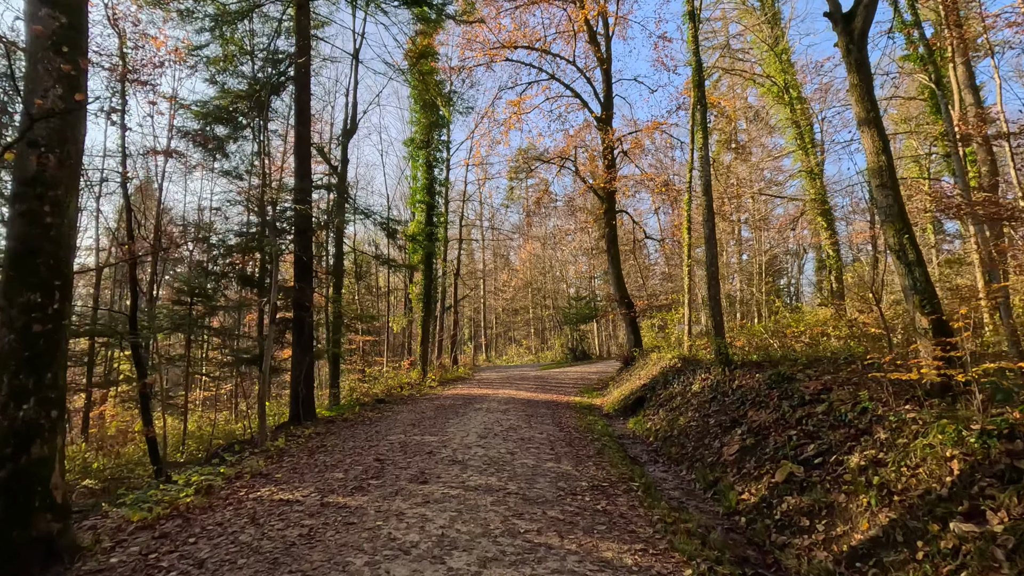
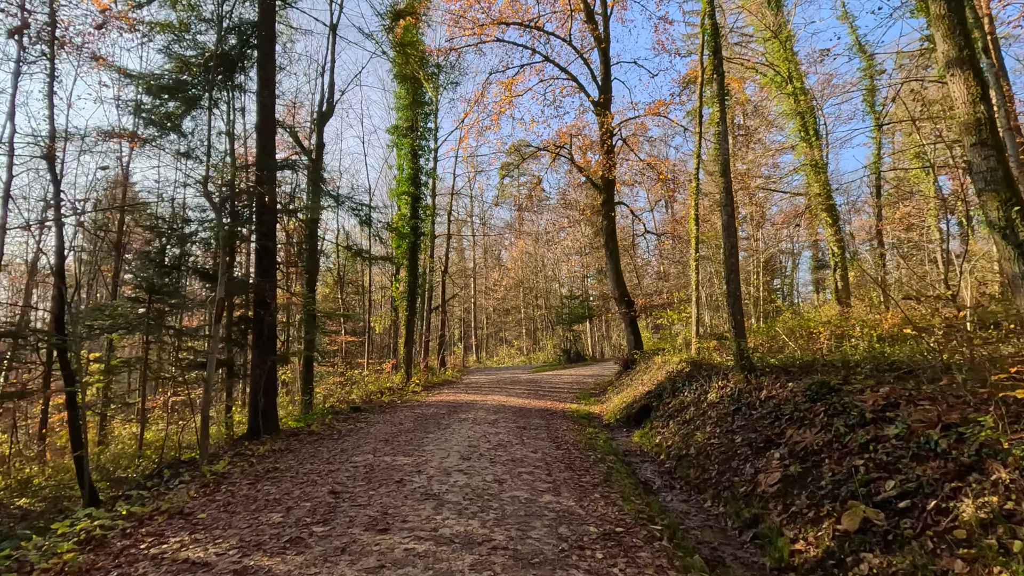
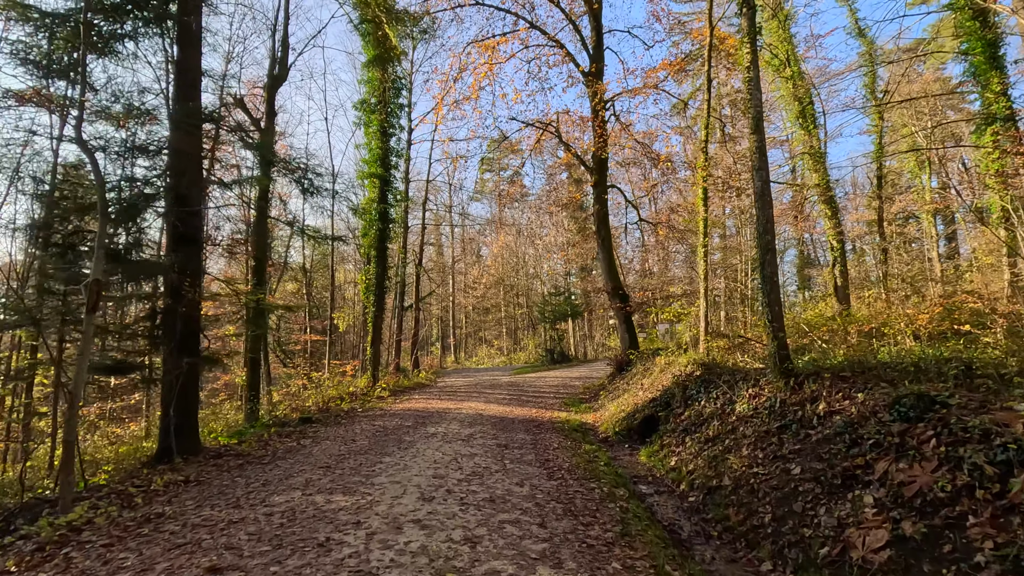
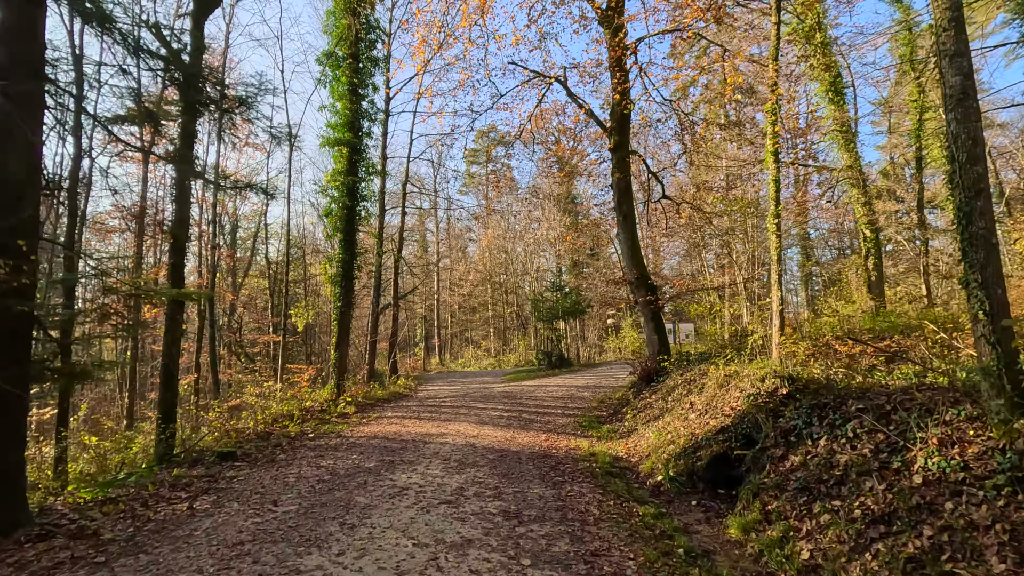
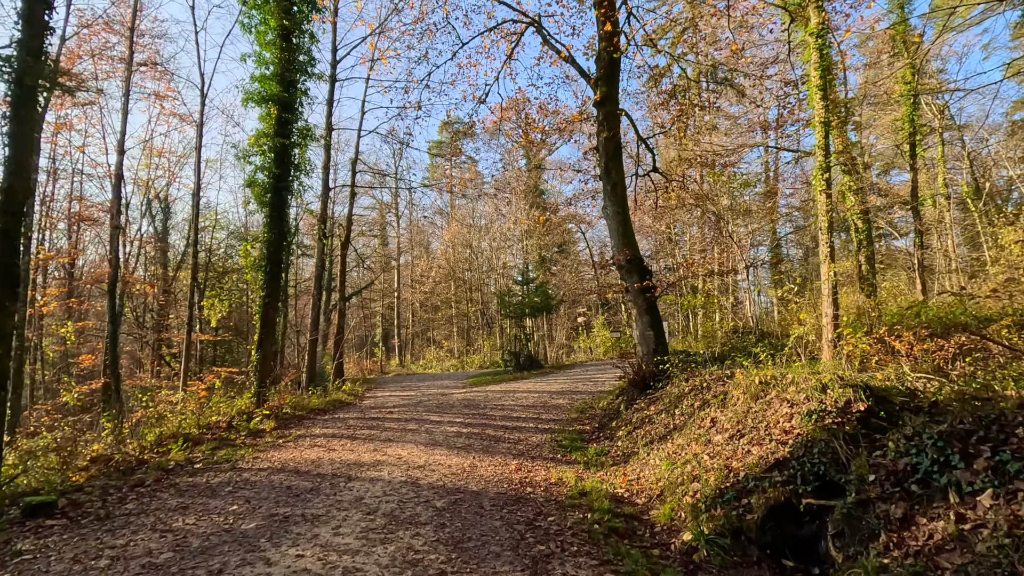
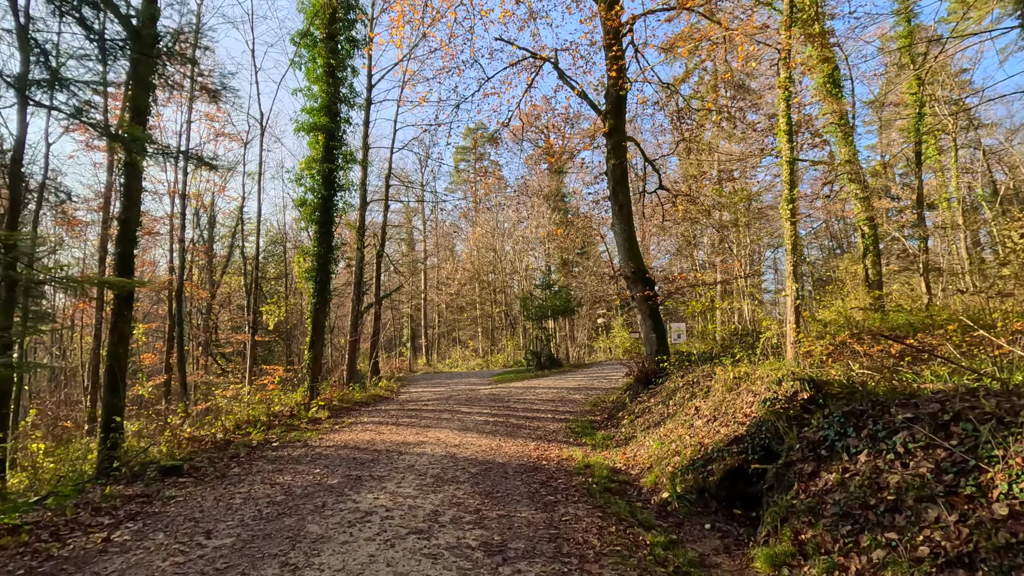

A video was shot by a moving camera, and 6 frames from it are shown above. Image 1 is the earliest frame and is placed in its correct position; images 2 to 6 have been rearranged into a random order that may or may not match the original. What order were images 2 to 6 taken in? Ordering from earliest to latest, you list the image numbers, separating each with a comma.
2, 3, 4, 6, 5
